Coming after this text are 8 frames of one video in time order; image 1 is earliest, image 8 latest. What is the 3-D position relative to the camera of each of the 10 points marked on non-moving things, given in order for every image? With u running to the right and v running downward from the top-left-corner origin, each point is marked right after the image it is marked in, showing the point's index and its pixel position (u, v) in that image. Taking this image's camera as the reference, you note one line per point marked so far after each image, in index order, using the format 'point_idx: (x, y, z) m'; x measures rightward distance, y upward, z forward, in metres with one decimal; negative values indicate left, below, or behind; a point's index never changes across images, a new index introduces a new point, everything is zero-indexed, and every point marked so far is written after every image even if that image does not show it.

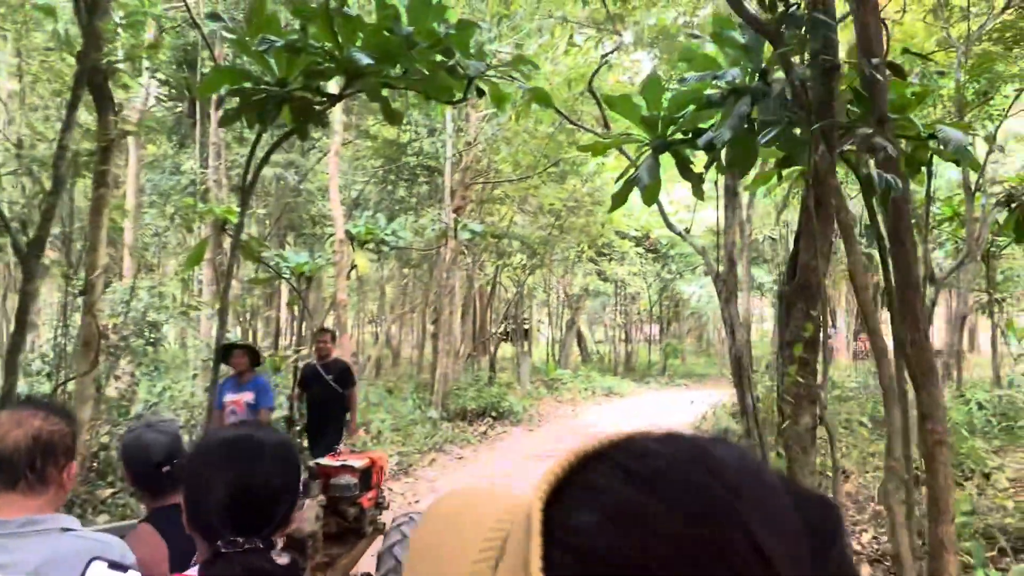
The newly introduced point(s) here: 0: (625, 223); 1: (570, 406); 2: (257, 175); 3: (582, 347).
0: (+1.5, +0.9, +11.4) m
1: (+0.7, -1.3, +9.6) m
2: (-1.1, +0.5, +3.7) m
3: (+1.2, -1.1, +15.1) m
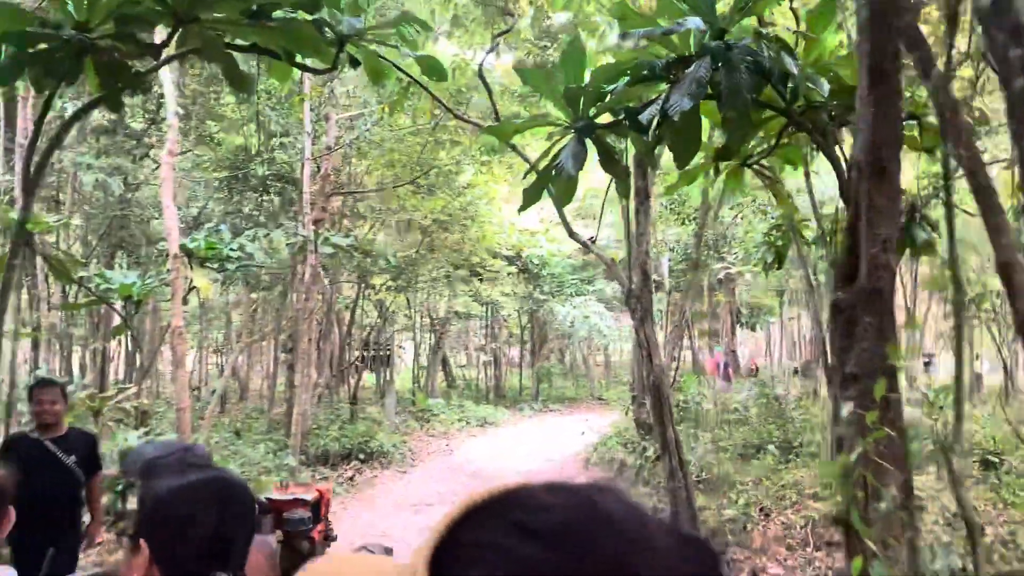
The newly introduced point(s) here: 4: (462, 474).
0: (-0.2, +0.6, +10.7) m
1: (-0.7, -1.6, +8.8) m
2: (-1.5, +0.4, +2.7) m
3: (-1.1, -1.4, +14.3) m
4: (-0.4, -1.5, +6.9) m
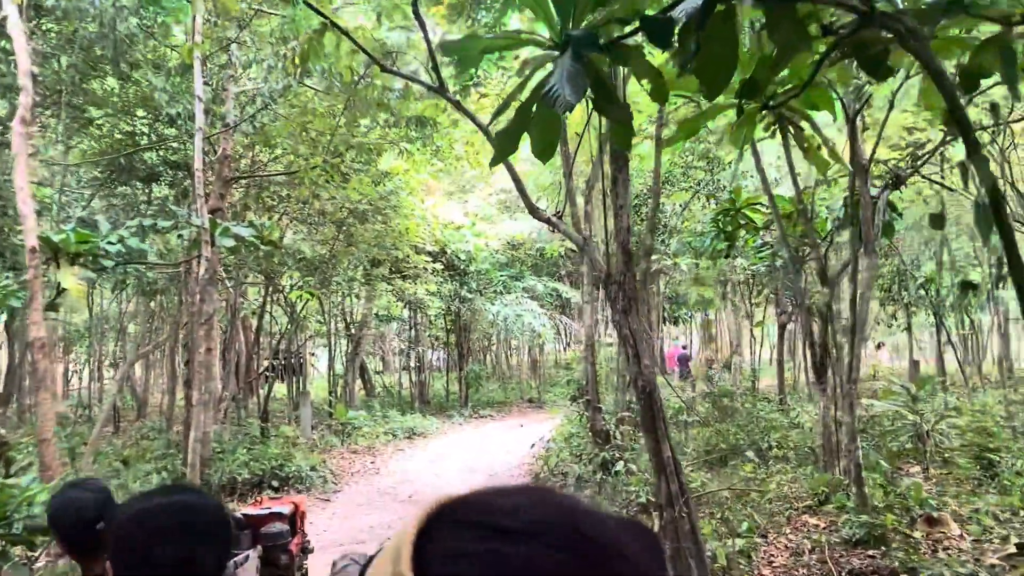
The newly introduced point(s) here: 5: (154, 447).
0: (-1.1, +0.6, +9.9) m
1: (-1.3, -1.6, +7.9) m
2: (-1.5, +0.4, +1.8) m
3: (-2.3, -1.5, +13.4) m
4: (-0.8, -1.5, +6.0) m
5: (-3.3, -1.5, +7.9) m
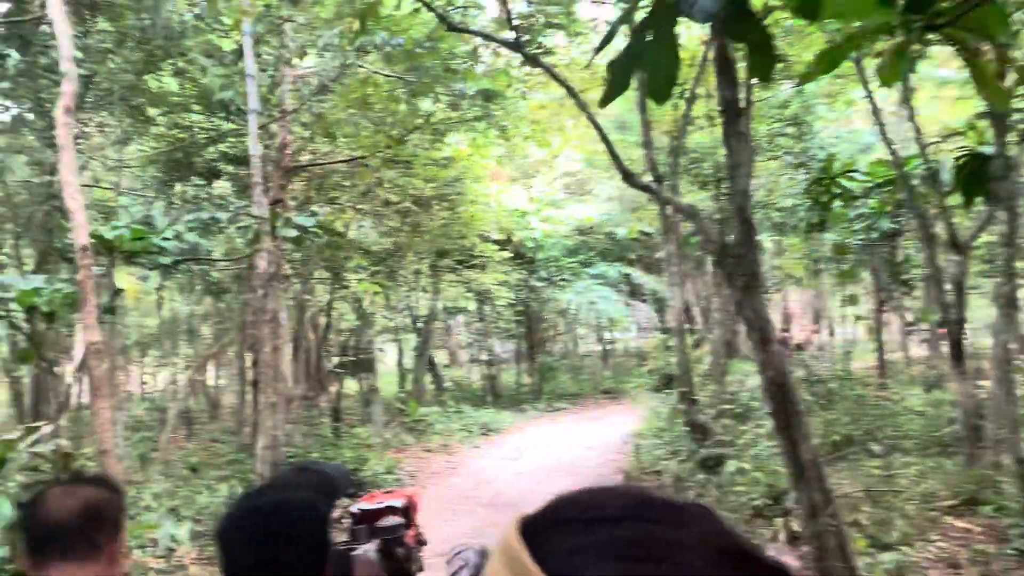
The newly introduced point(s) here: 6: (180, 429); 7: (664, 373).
0: (-0.3, +0.8, +9.5) m
1: (-0.6, -1.5, +7.5) m
2: (-1.3, +0.4, +1.4) m
3: (-1.2, -1.3, +13.1) m
4: (-0.3, -1.4, +5.7) m
5: (-2.6, -1.5, +7.7) m
6: (-4.1, -1.7, +10.4) m
7: (+1.5, -0.9, +8.6) m
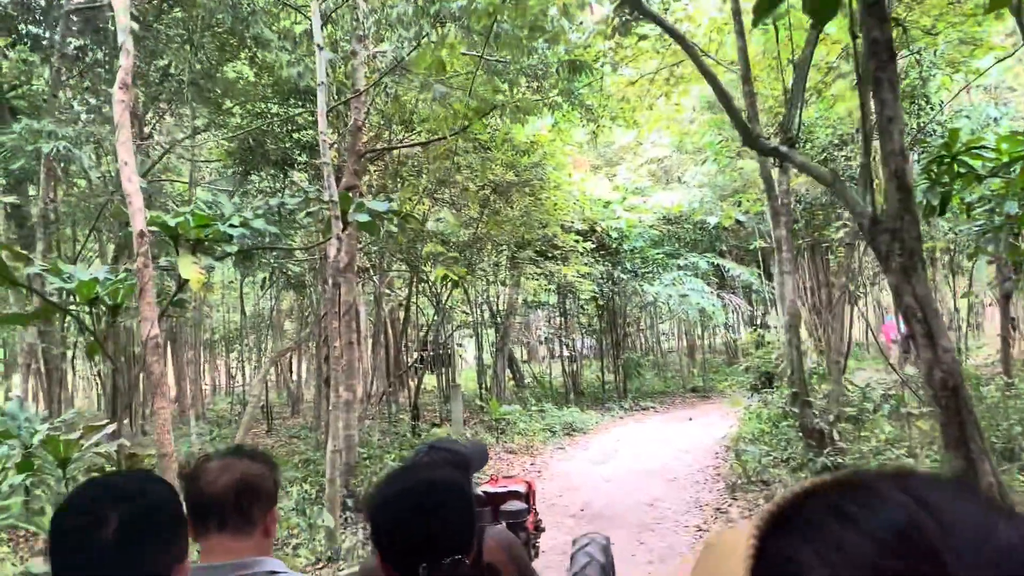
0: (+0.6, +0.8, +9.0) m
1: (+0.1, -1.4, +7.1) m
2: (-1.2, +0.5, +1.1) m
3: (+0.1, -1.2, +12.7) m
4: (+0.3, -1.4, +5.2) m
5: (-1.9, -1.4, +7.5) m
6: (-3.1, -1.7, +10.3) m
7: (+2.3, -0.8, +8.0) m
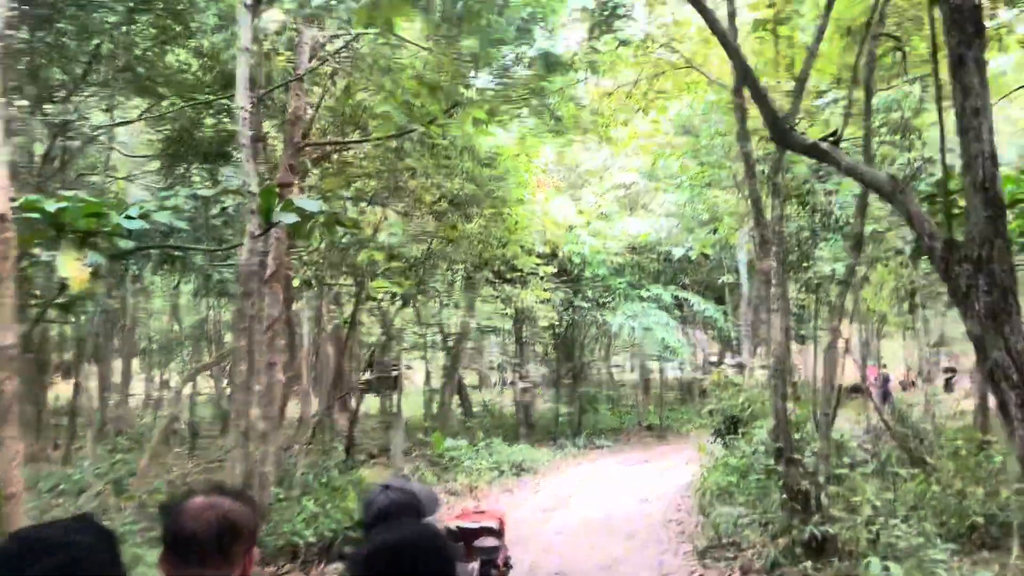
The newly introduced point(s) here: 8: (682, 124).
0: (+0.2, +0.6, +8.4) m
1: (-0.3, -1.6, +6.4) m
2: (-1.2, +0.5, +0.4) m
3: (-0.7, -1.6, +12.0) m
4: (0.0, -1.5, +4.6) m
5: (-2.3, -1.5, +6.7) m
6: (-3.7, -1.7, +9.5) m
7: (+1.9, -1.1, +7.4) m
8: (+1.5, +1.5, +7.5) m
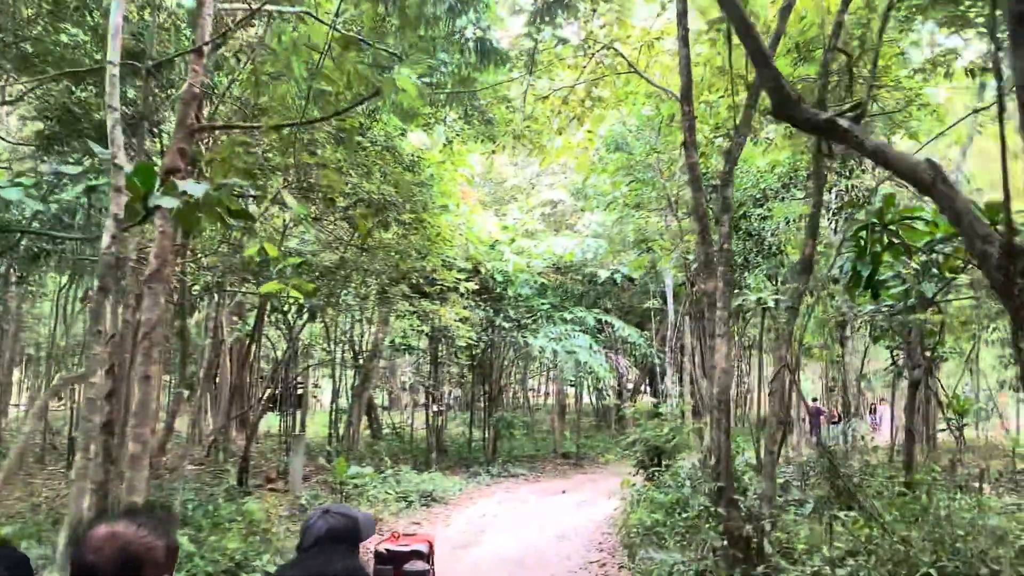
0: (-0.6, +0.4, +8.0) m
1: (-1.0, -1.7, +5.9) m
2: (-1.1, +0.6, -0.1) m
3: (-1.8, -1.8, +11.4) m
4: (-0.5, -1.6, +4.0) m
5: (-3.0, -1.5, +5.9) m
6: (-4.6, -1.8, +8.6) m
7: (+1.1, -1.3, +7.1) m
8: (+0.9, +1.3, +7.2) m
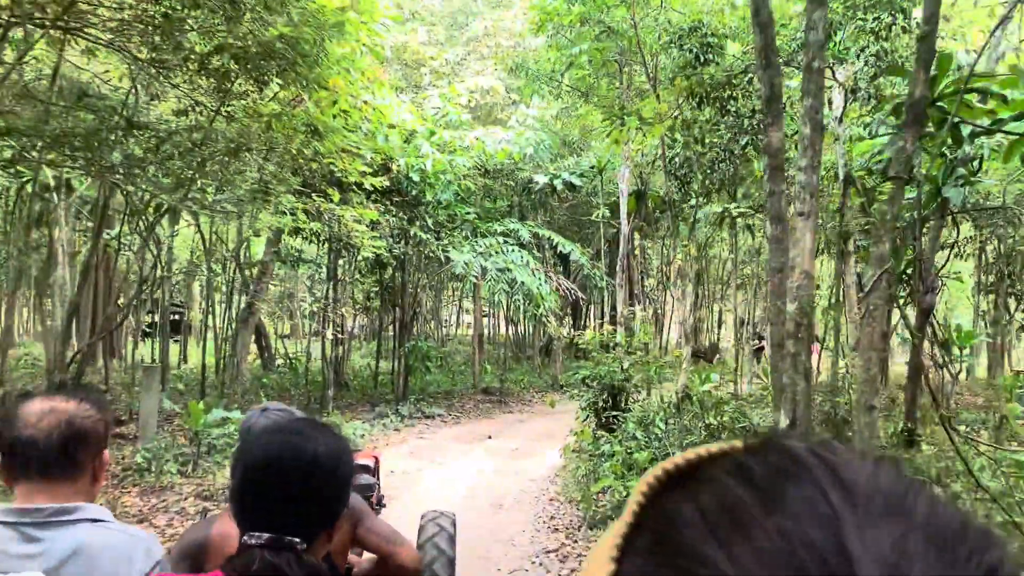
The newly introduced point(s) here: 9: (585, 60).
0: (-1.1, +1.2, +6.2) m
1: (-1.4, -1.1, +4.2) m
2: (-0.9, +0.7, -1.9) m
3: (-2.8, -0.7, +9.6) m
4: (-0.7, -1.1, +2.5) m
5: (-3.4, -0.8, +4.1) m
6: (-5.3, -0.9, +6.5) m
7: (+0.6, -0.6, +5.6) m
8: (+0.4, +1.9, +5.5) m
9: (+0.5, +1.6, +6.1) m
